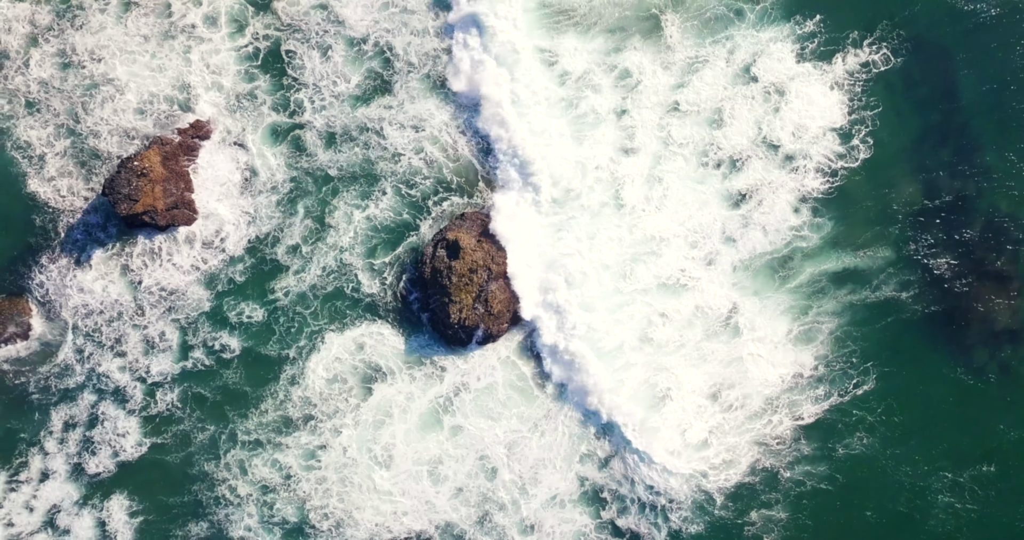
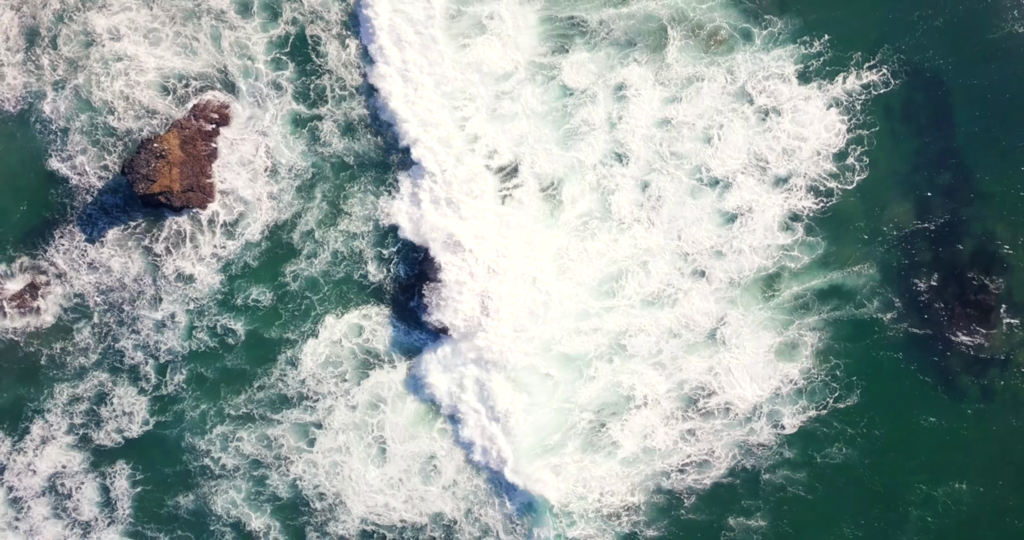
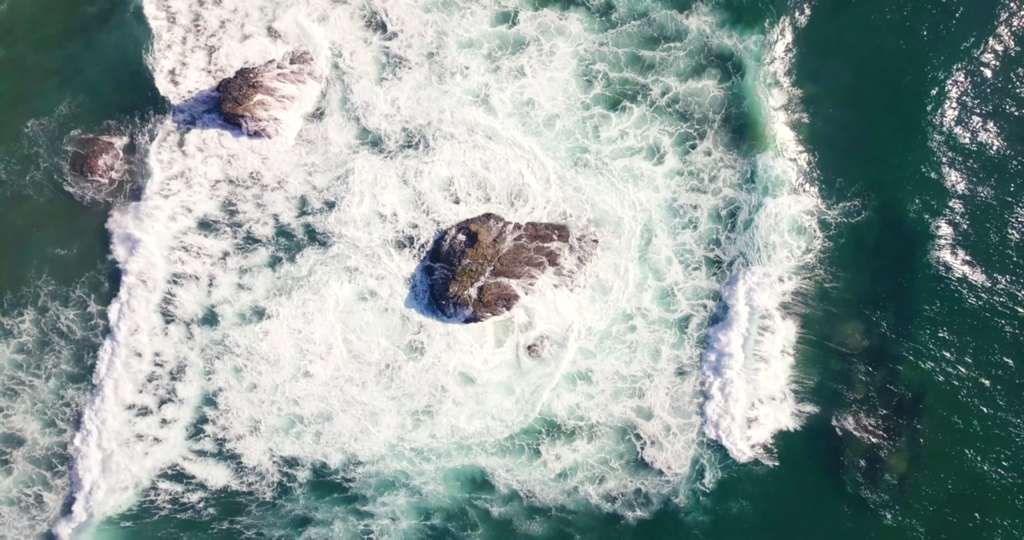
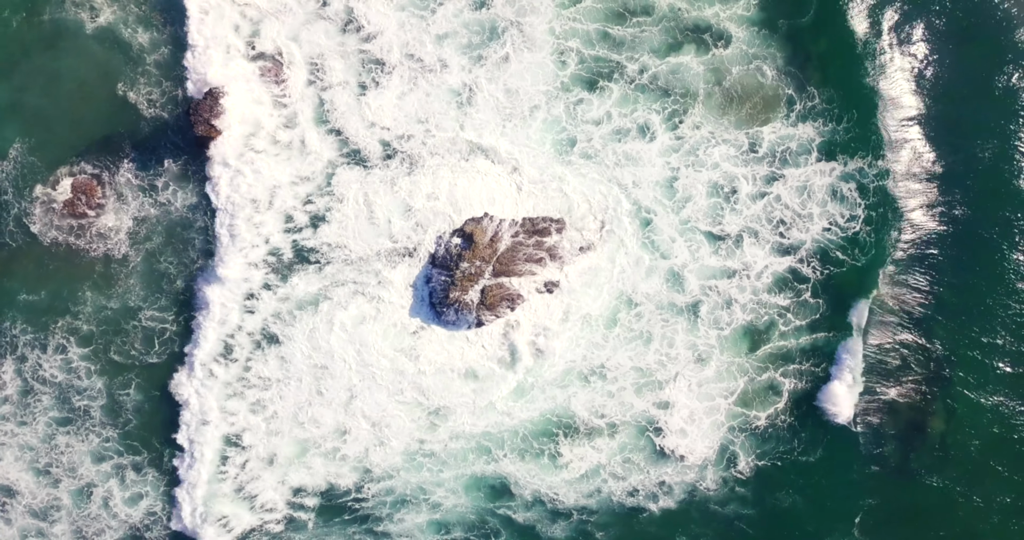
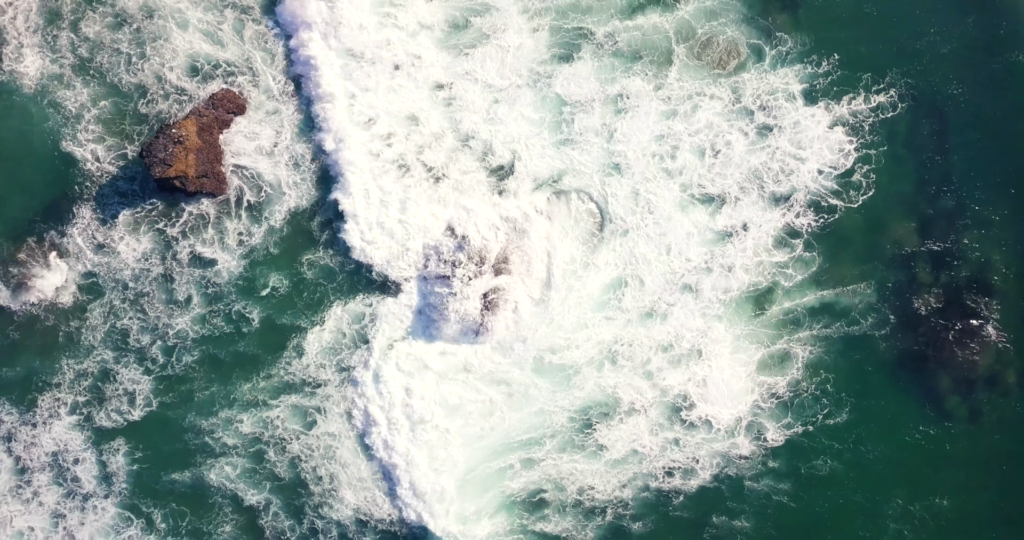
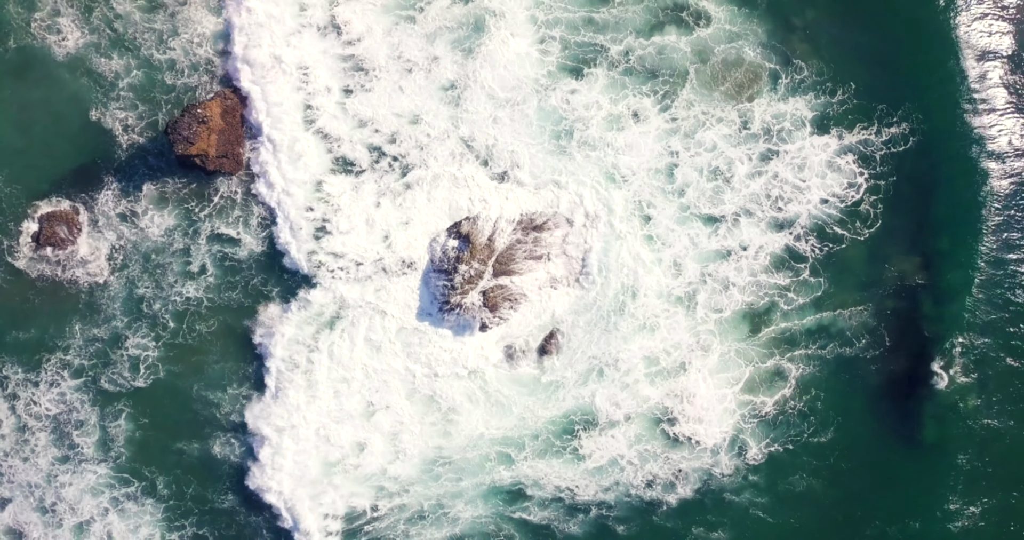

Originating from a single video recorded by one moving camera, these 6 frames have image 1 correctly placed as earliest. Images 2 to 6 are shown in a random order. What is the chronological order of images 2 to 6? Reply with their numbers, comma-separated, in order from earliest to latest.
2, 5, 6, 4, 3
